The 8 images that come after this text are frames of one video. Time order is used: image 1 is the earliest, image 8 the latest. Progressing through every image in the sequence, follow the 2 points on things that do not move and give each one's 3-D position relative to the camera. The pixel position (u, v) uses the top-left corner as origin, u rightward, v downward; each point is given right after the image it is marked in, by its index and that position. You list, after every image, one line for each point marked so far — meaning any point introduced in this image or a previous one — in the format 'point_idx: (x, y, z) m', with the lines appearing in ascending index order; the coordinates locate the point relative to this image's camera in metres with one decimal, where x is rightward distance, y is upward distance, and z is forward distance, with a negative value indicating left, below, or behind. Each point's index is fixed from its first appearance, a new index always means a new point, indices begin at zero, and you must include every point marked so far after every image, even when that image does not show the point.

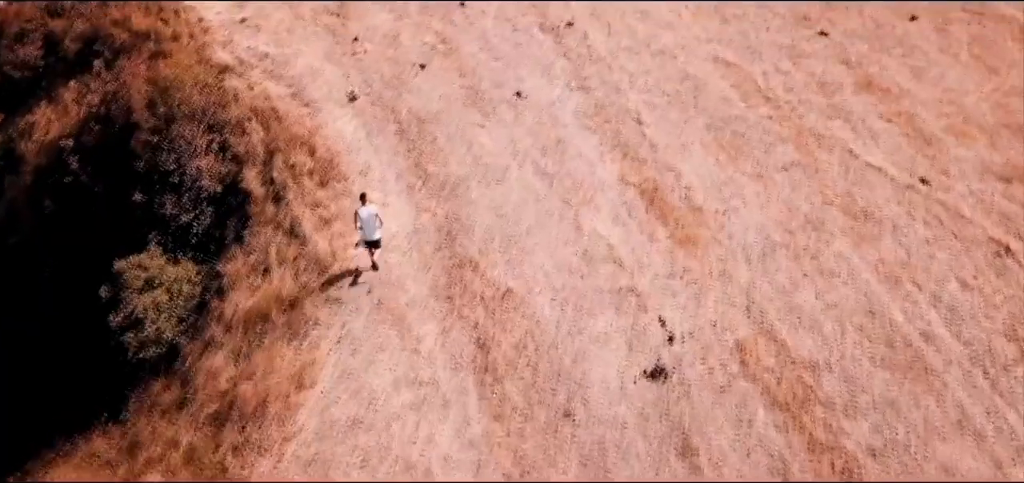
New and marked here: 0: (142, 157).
0: (-6.9, +1.6, +15.1) m
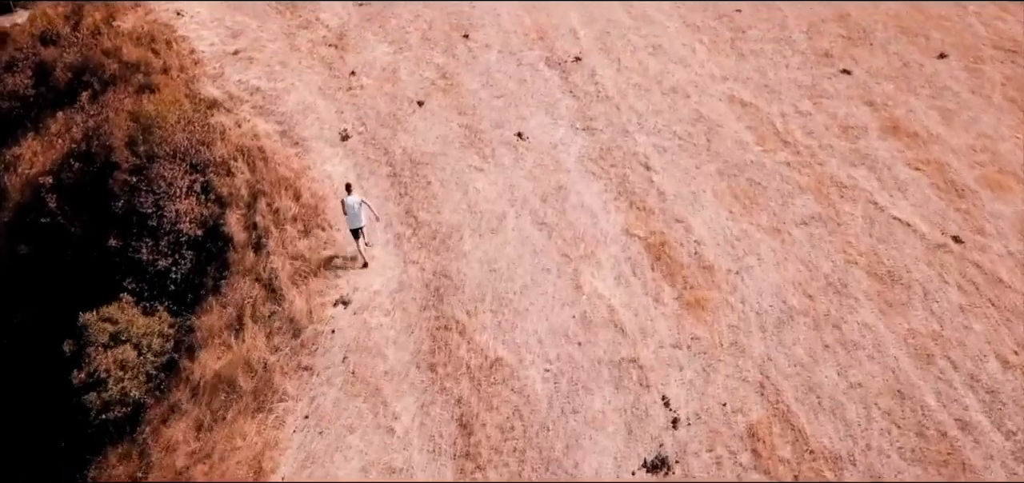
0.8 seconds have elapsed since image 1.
0: (-6.9, +0.8, +14.3) m
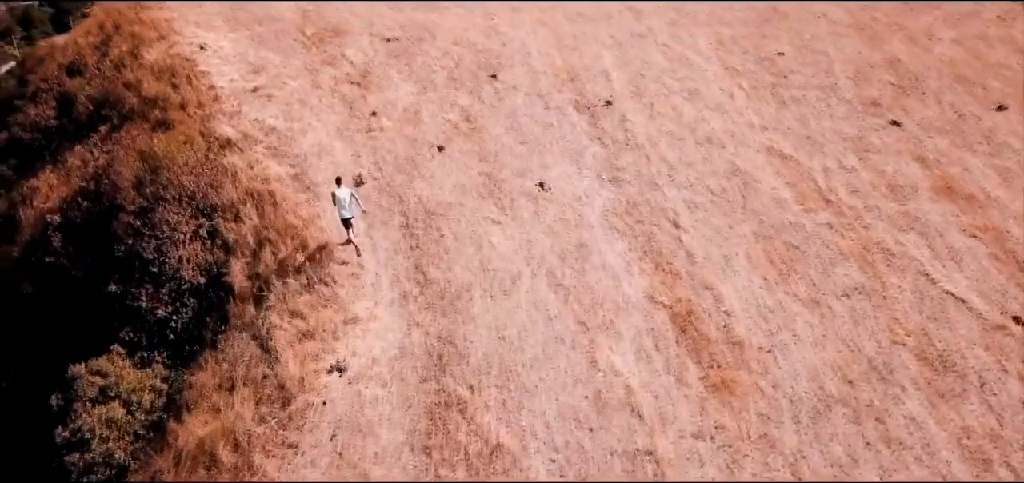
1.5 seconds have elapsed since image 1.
0: (-6.6, 0.0, +13.8) m
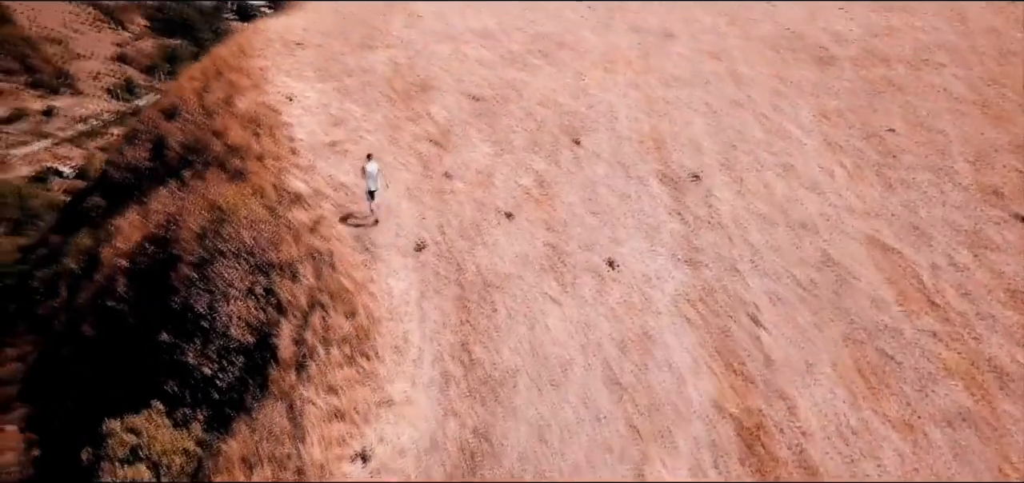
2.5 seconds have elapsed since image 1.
0: (-5.6, -0.9, +13.6) m
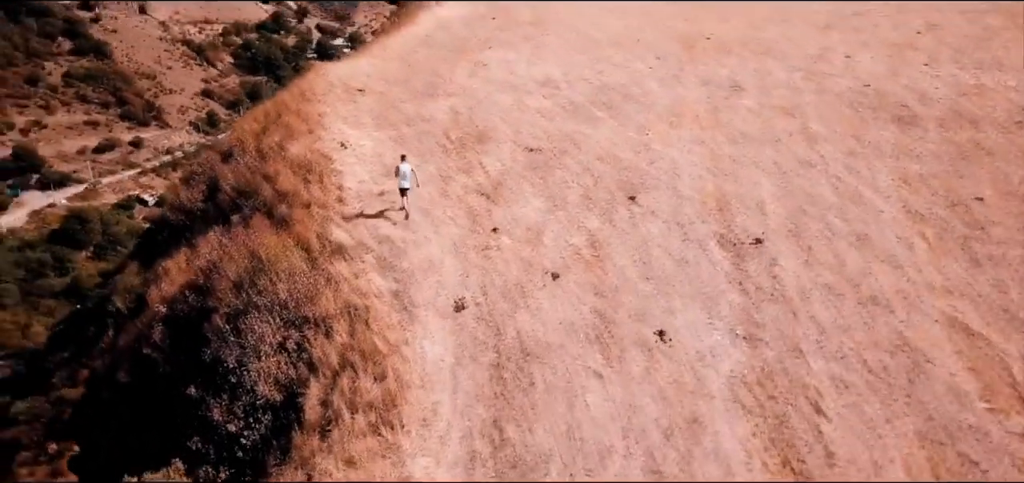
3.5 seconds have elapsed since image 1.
0: (-4.9, -1.7, +13.2) m
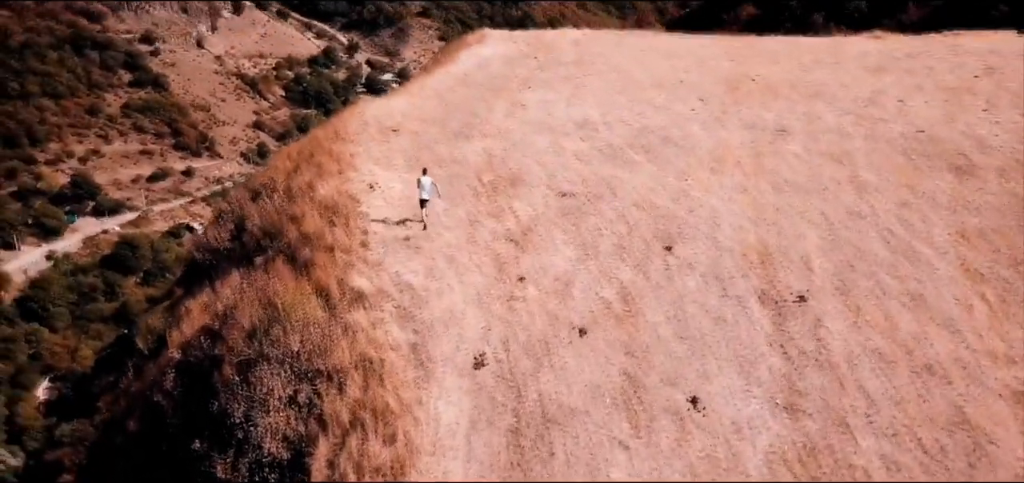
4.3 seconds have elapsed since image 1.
0: (-4.6, -2.4, +12.7) m
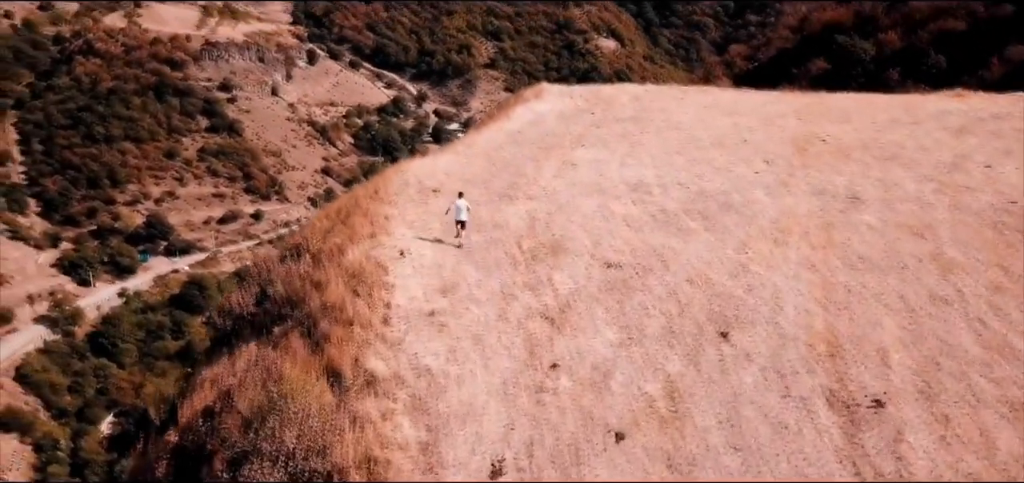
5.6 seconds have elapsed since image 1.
0: (-4.3, -3.5, +11.3) m
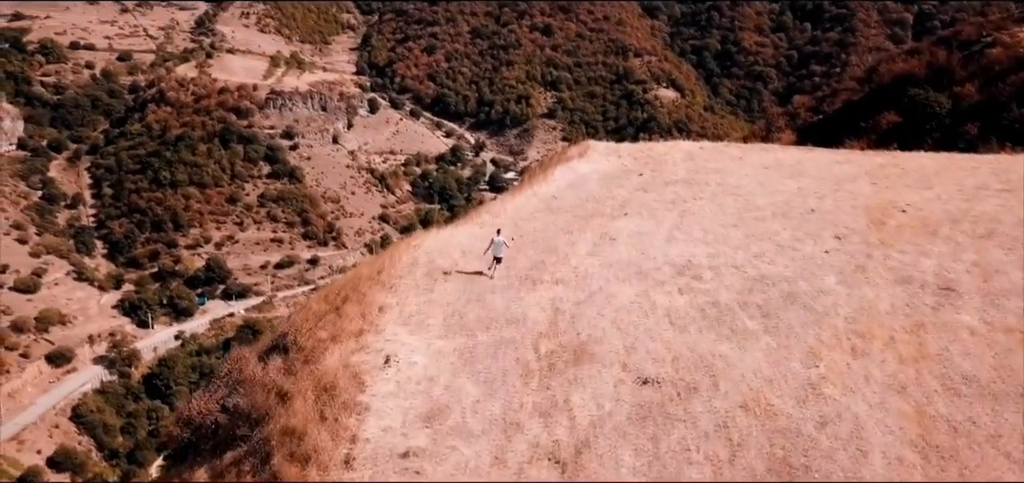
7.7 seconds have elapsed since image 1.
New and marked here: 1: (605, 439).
0: (-4.6, -5.0, +8.1) m
1: (+1.4, -3.0, +12.4) m
